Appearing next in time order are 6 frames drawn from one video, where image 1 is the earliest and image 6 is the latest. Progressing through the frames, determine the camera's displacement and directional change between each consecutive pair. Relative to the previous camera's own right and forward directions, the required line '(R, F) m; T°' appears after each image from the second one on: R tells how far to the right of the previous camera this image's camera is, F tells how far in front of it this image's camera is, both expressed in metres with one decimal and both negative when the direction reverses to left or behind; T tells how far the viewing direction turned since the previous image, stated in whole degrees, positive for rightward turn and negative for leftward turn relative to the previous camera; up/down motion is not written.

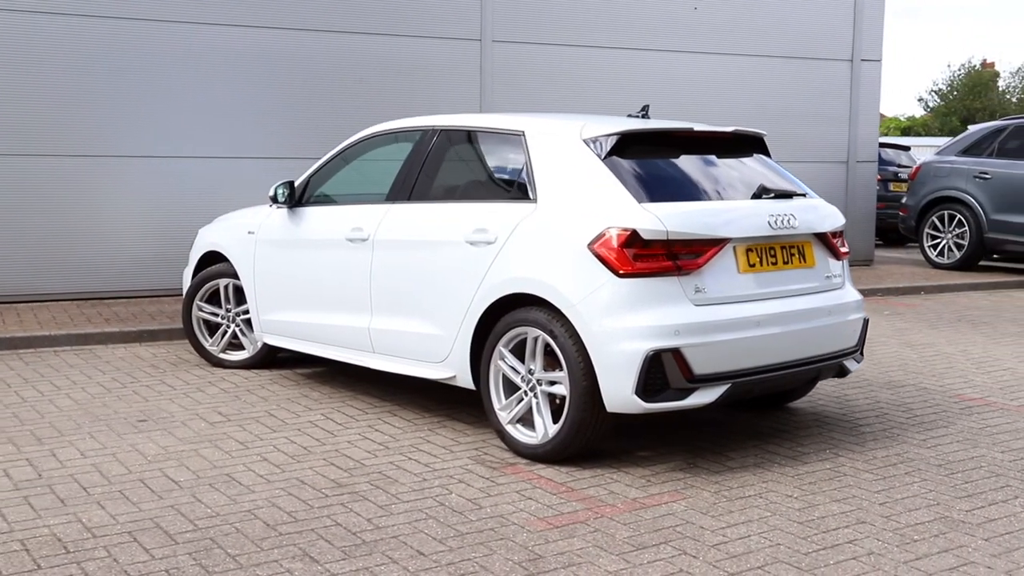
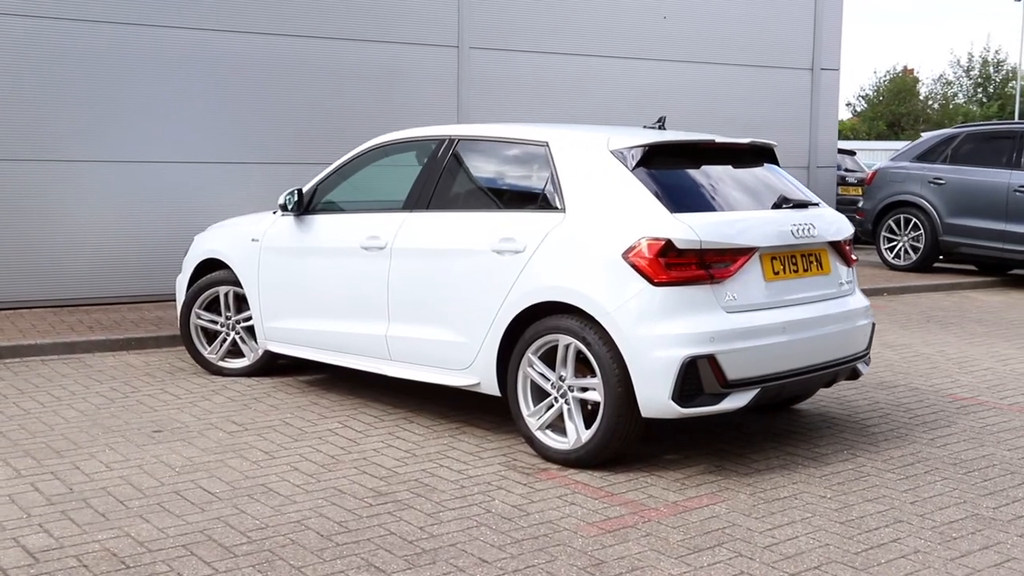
(-0.5, 0.0) m; +4°
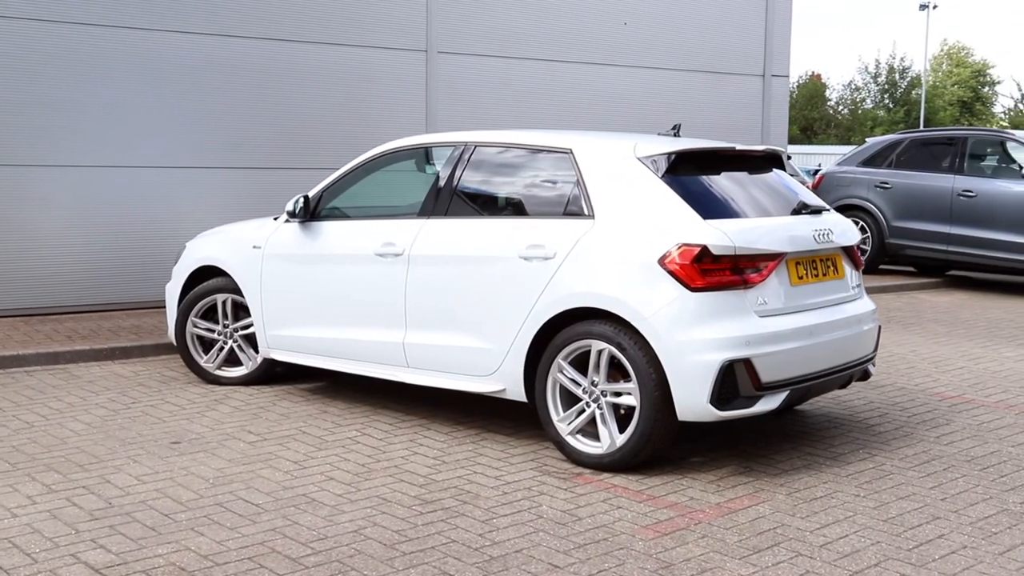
(-0.6, 0.0) m; +4°
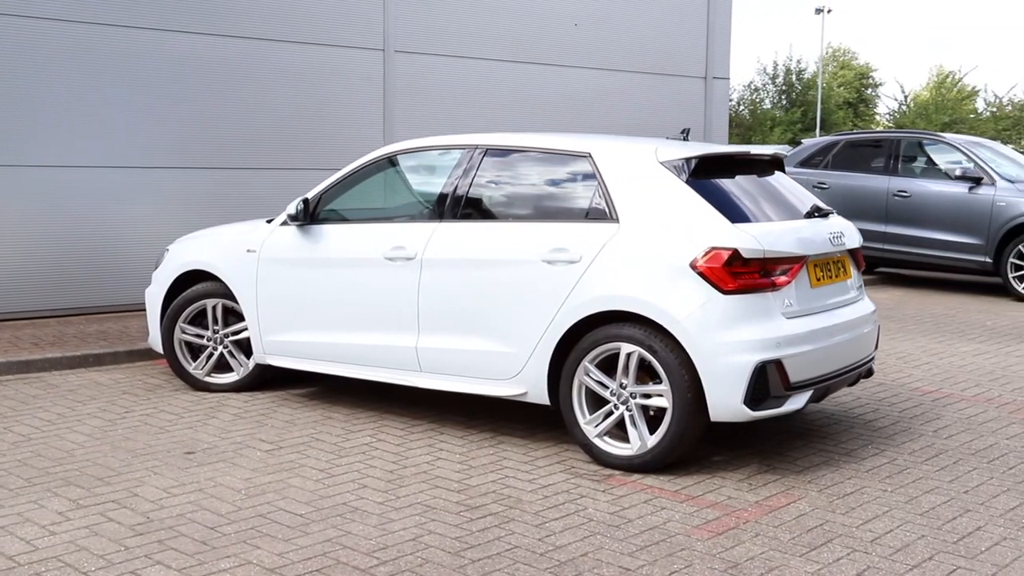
(-0.6, 0.0) m; +5°
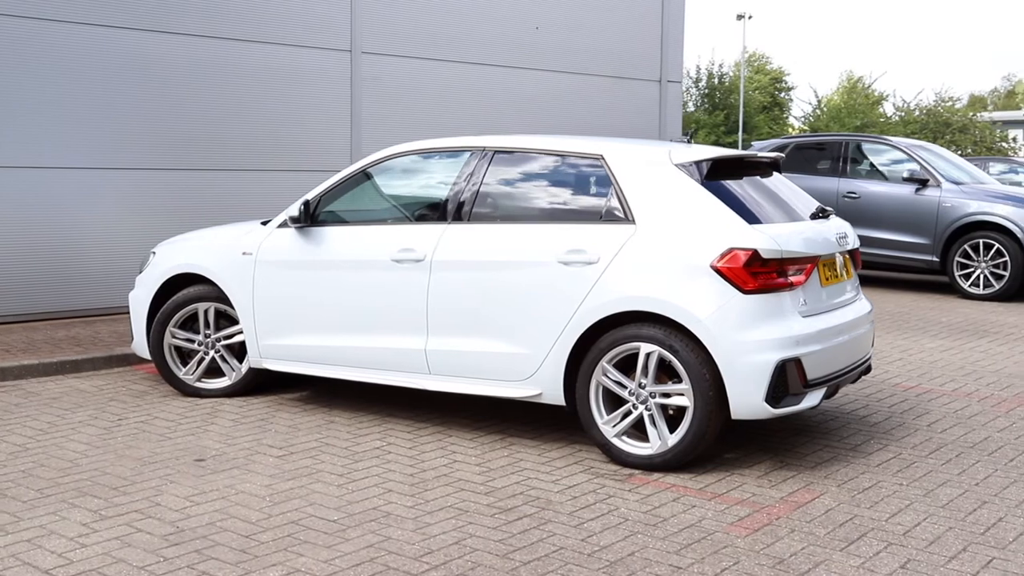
(-0.5, 0.0) m; +4°
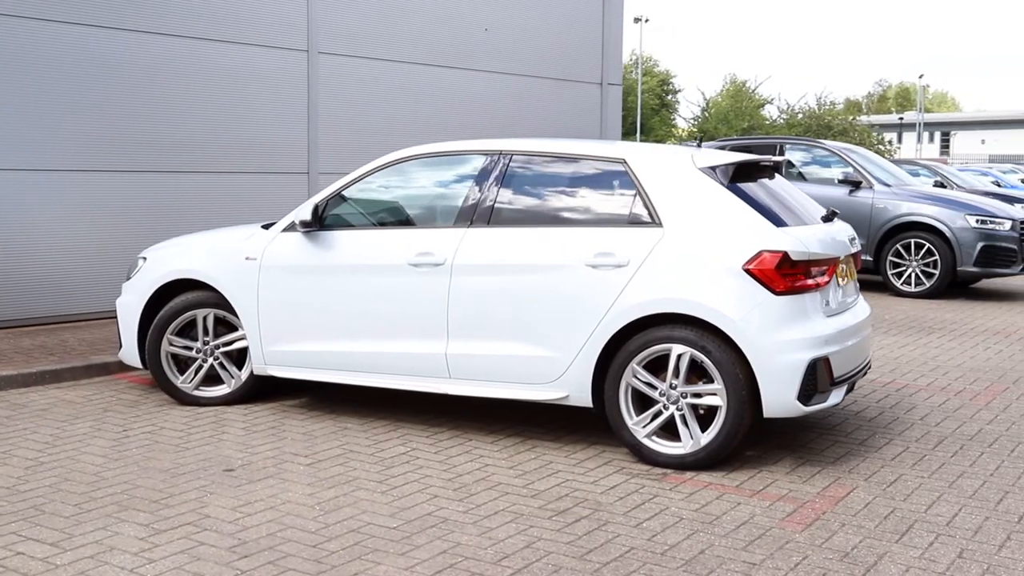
(-0.7, 0.0) m; +6°
